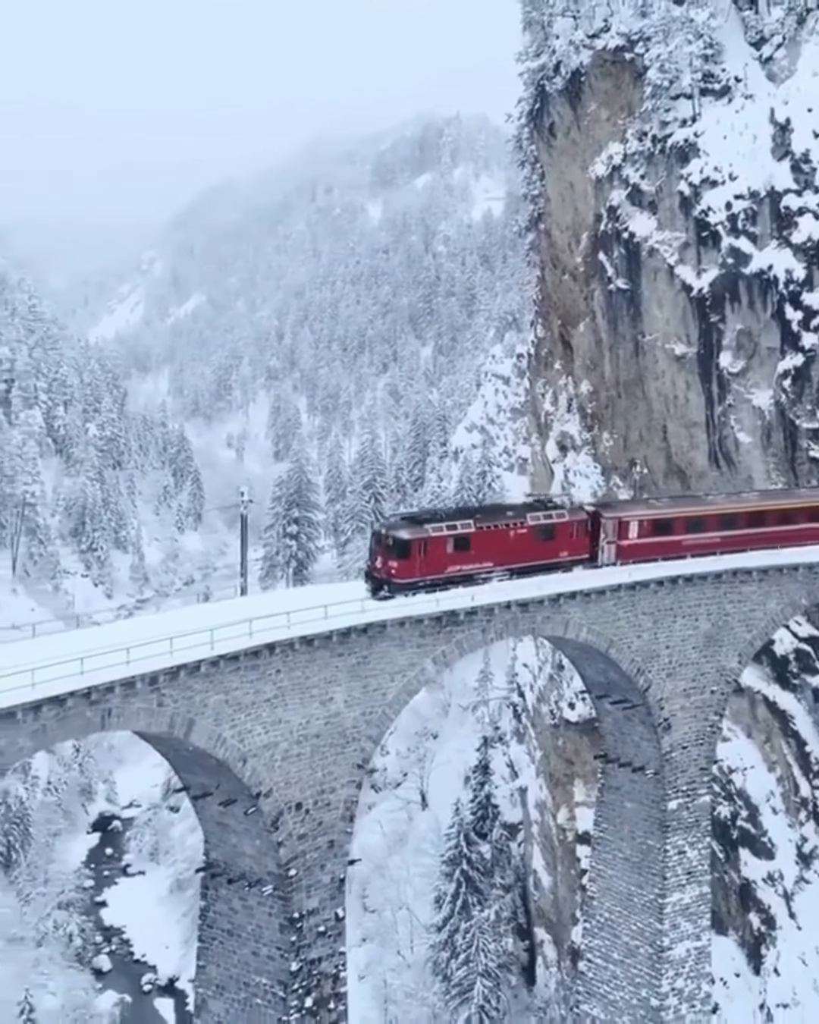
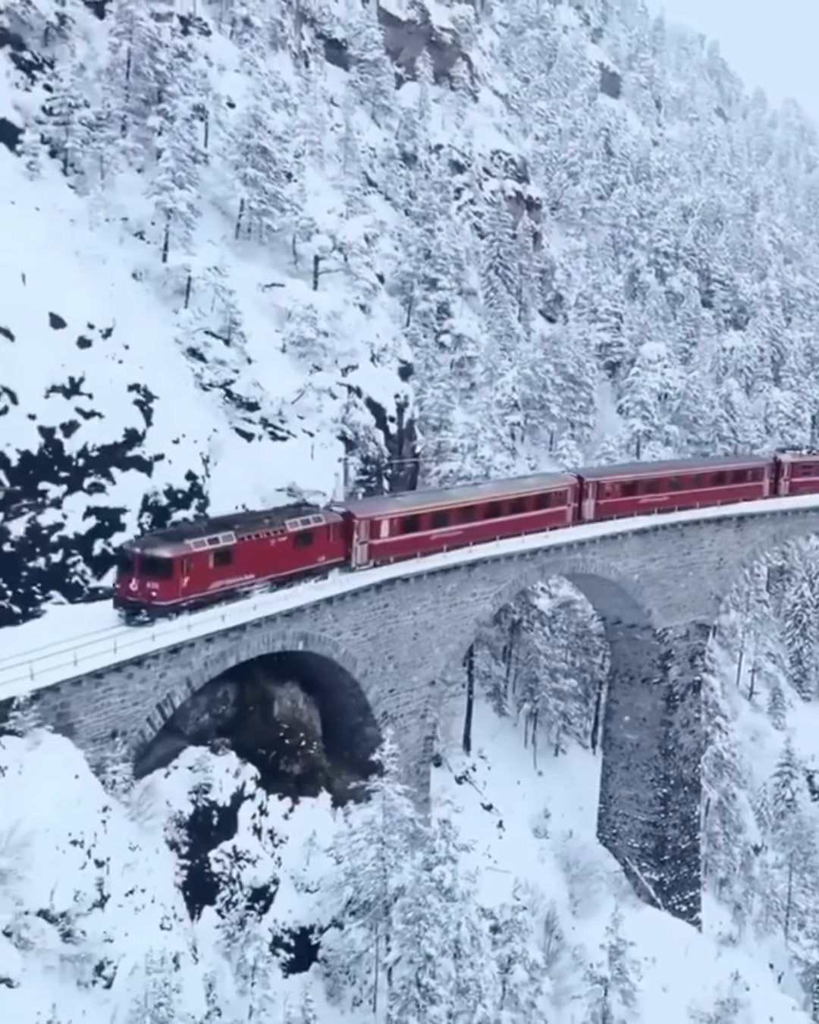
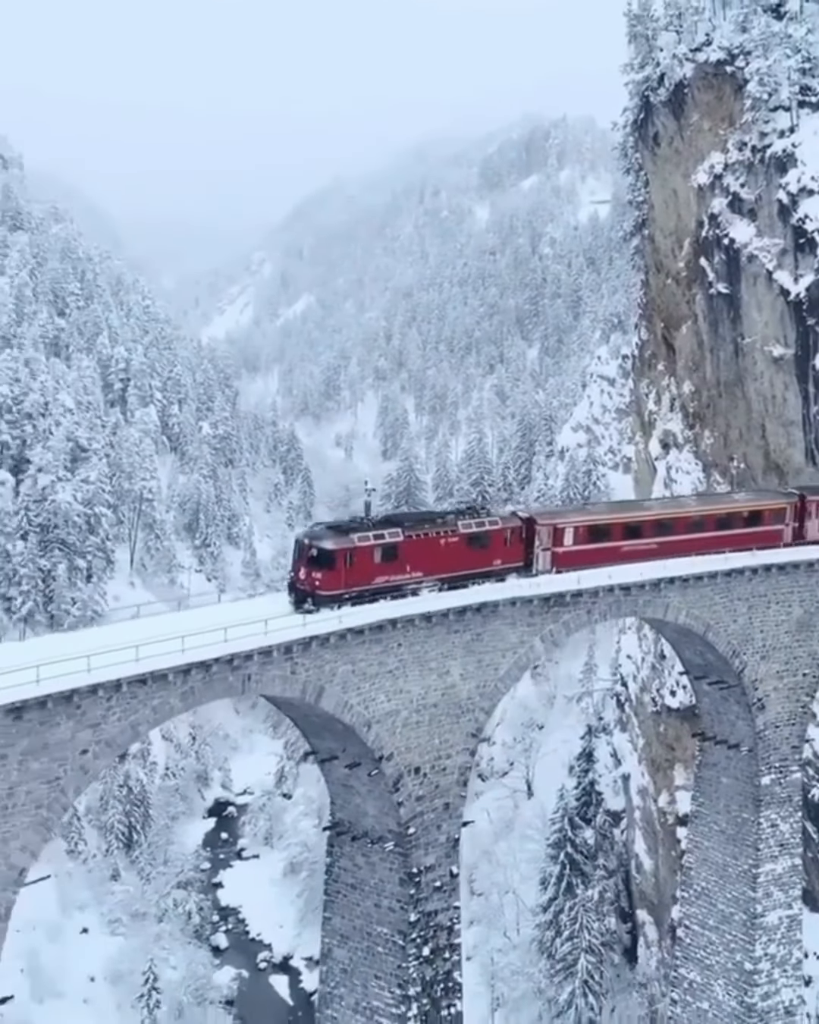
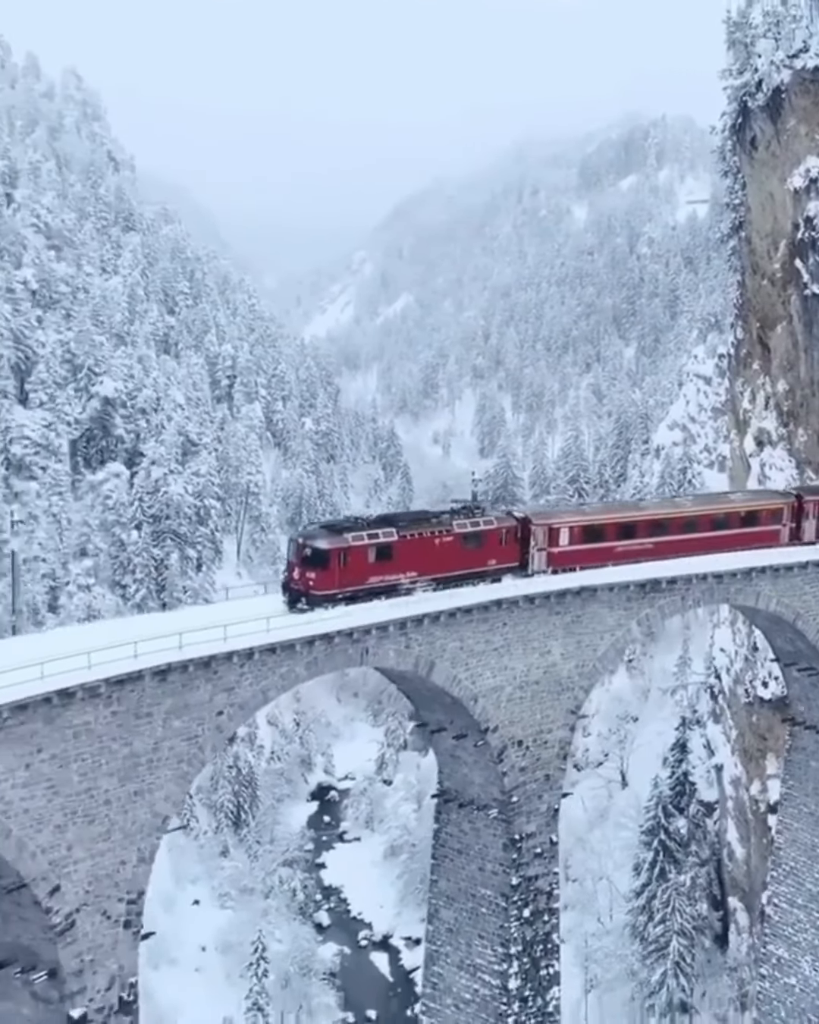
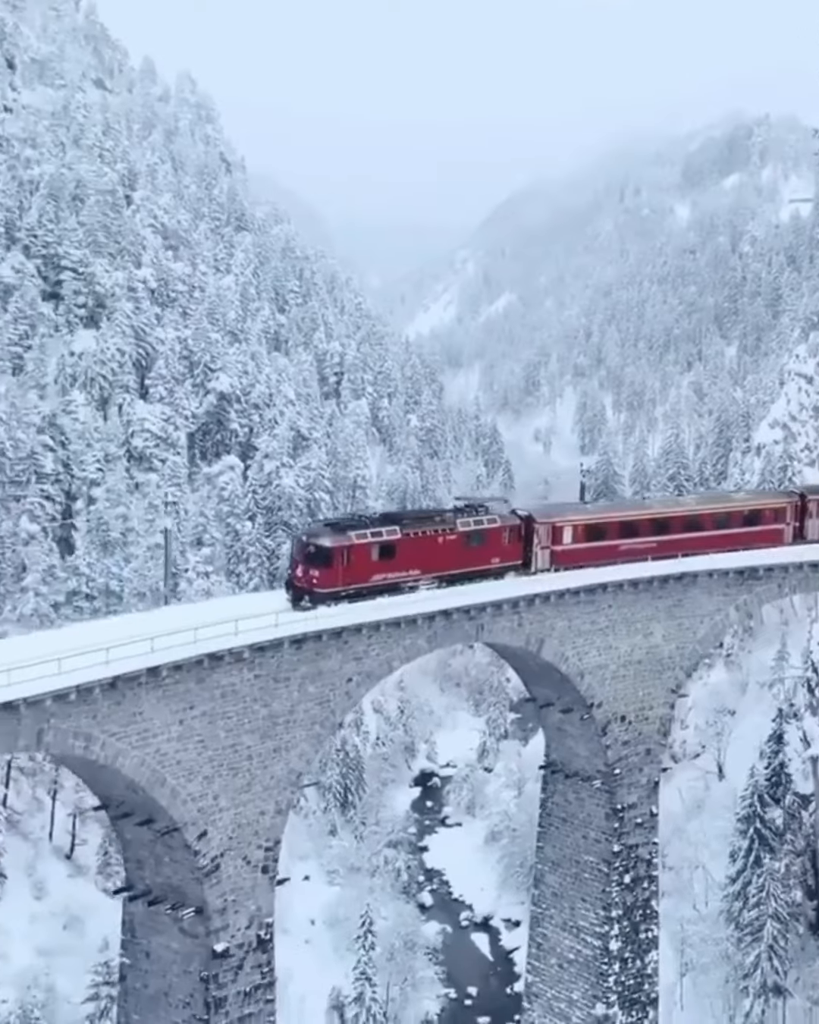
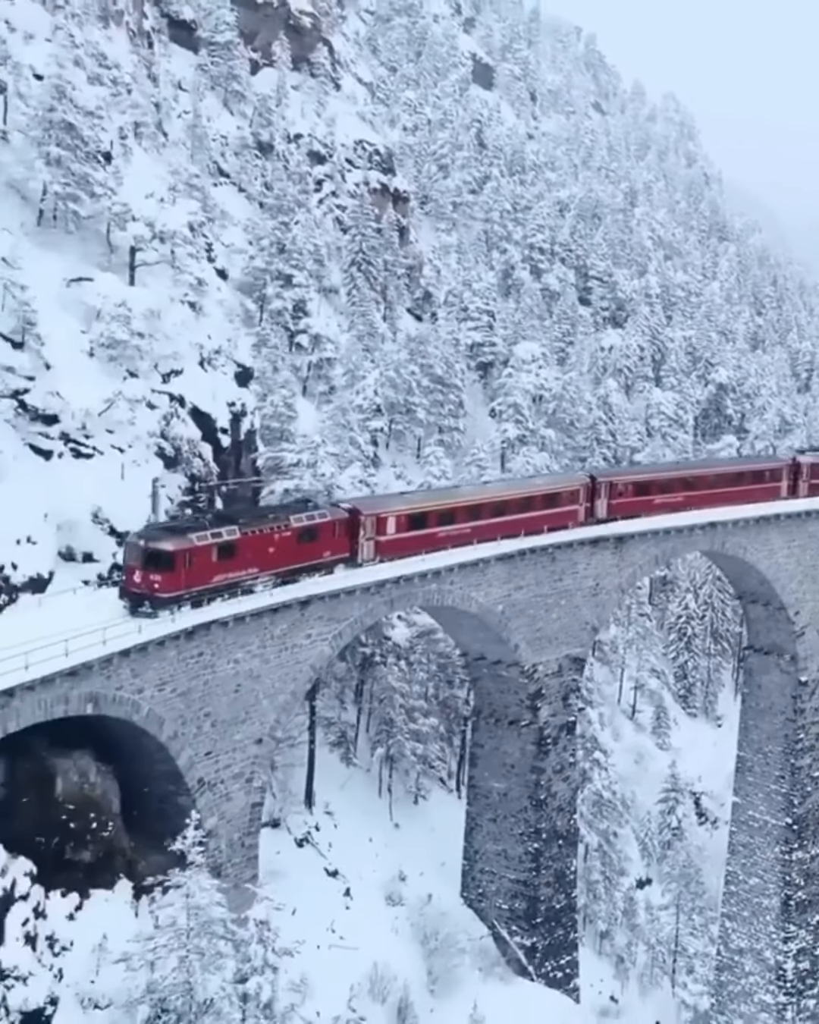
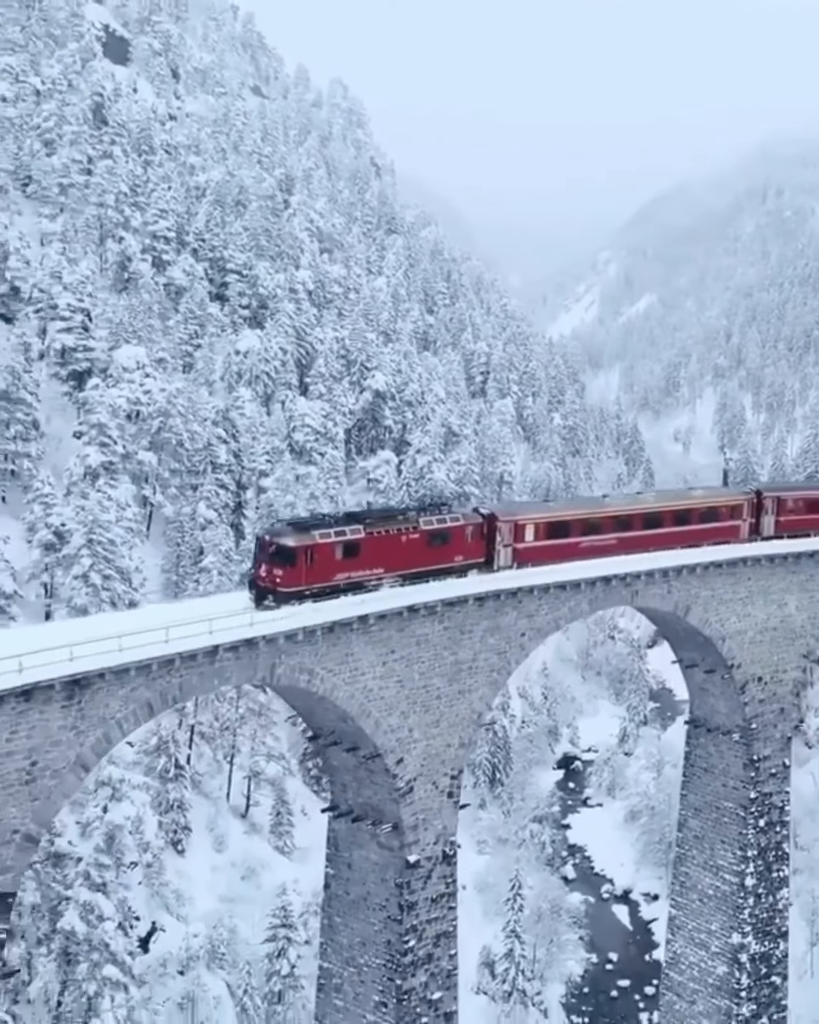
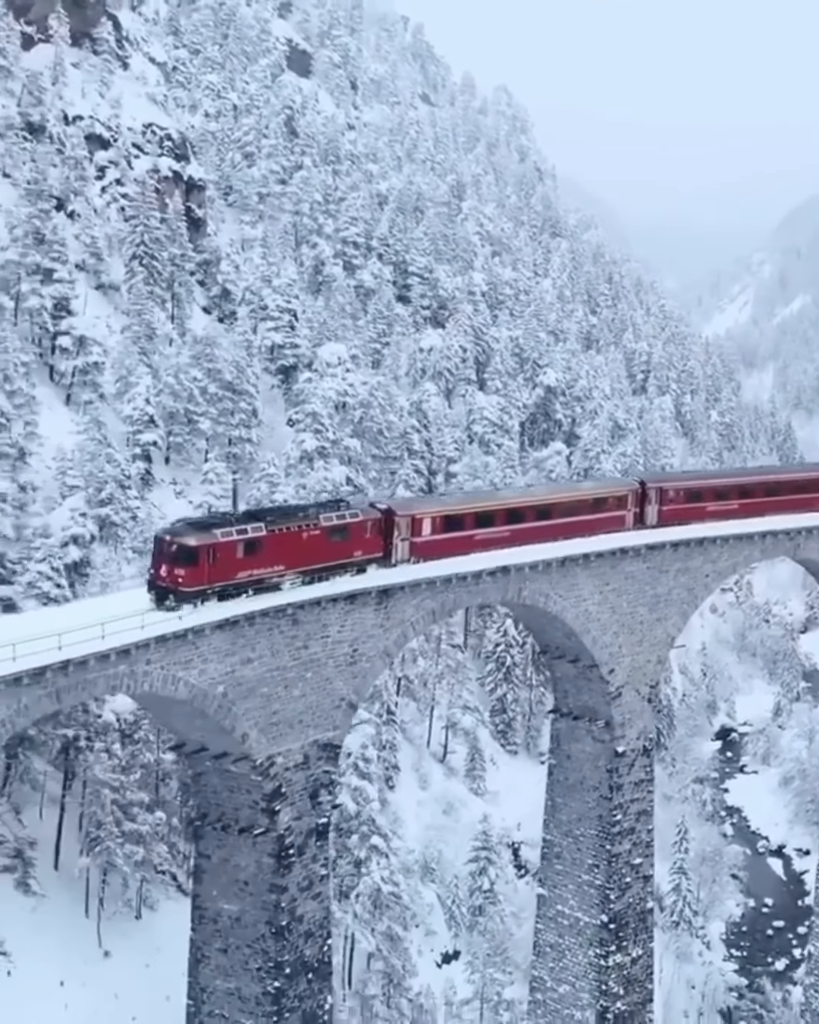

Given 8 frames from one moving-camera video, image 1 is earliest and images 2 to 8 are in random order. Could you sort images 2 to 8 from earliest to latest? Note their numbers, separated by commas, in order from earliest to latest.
3, 4, 5, 7, 8, 6, 2
